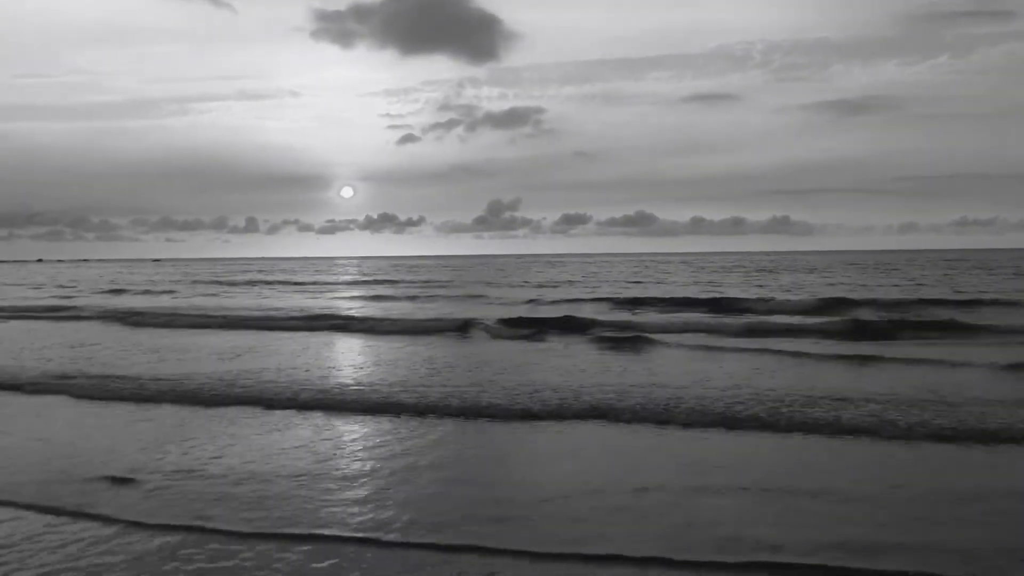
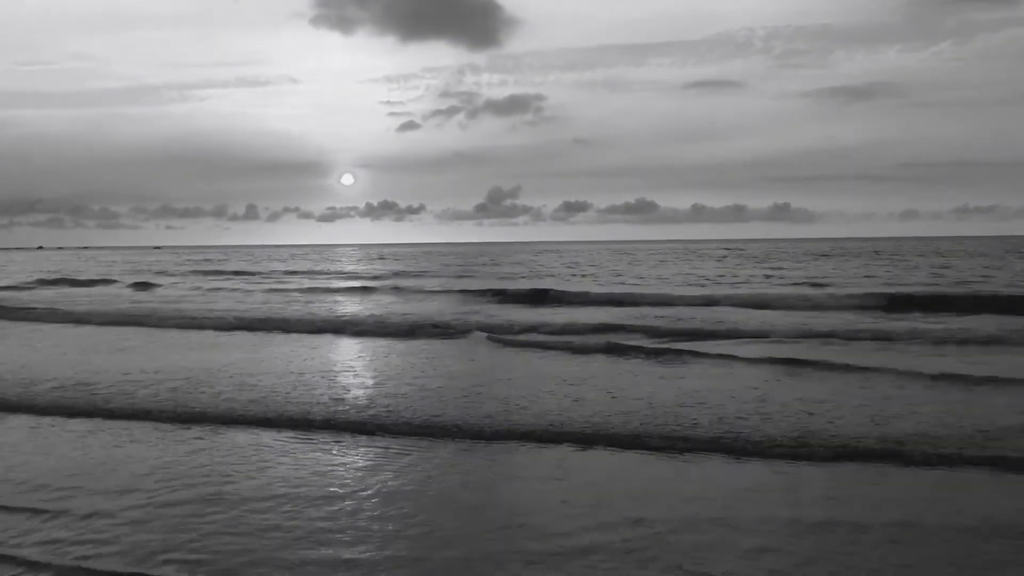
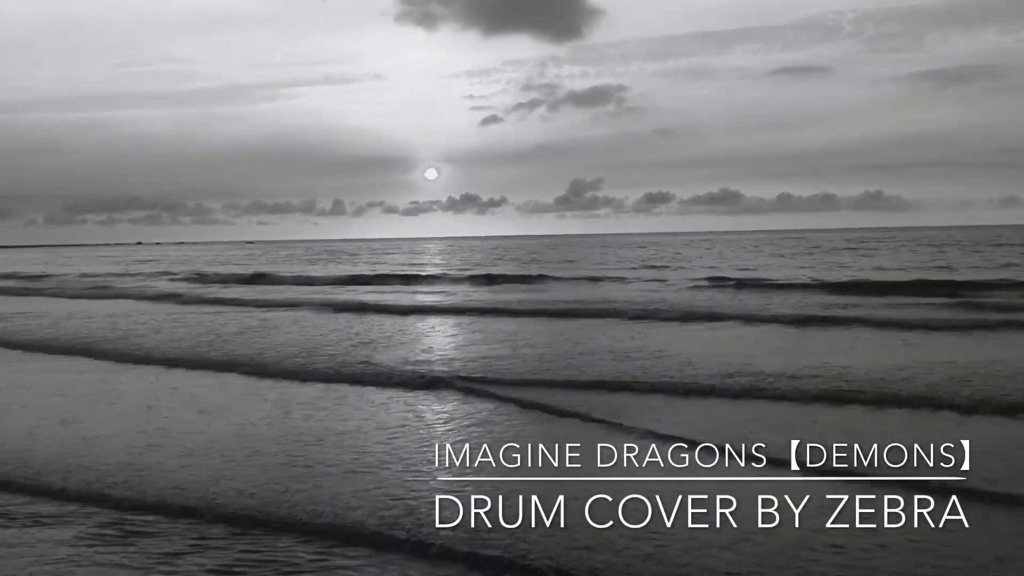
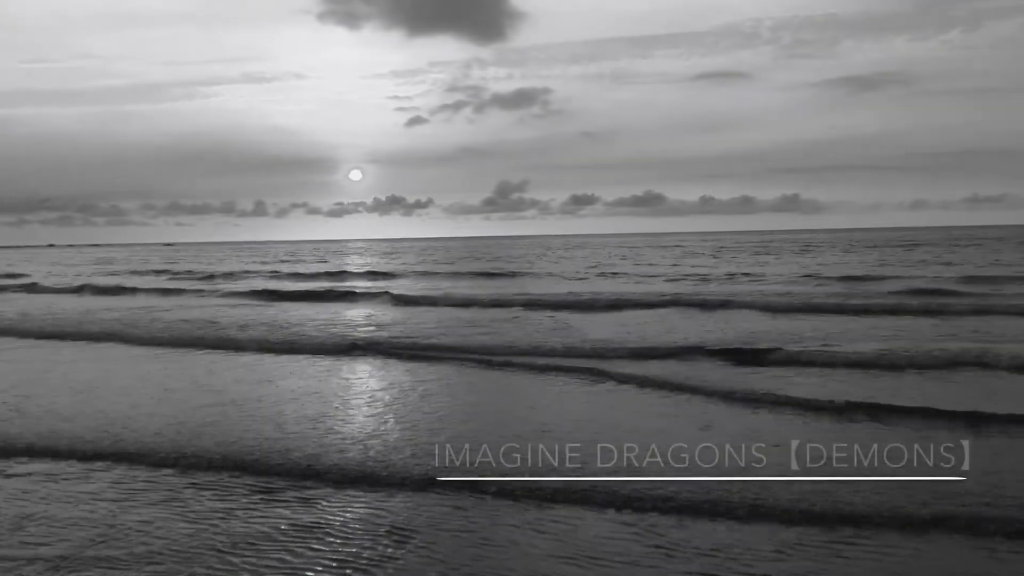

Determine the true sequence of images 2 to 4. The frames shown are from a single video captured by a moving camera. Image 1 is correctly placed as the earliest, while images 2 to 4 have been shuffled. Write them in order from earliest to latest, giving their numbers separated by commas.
2, 4, 3
